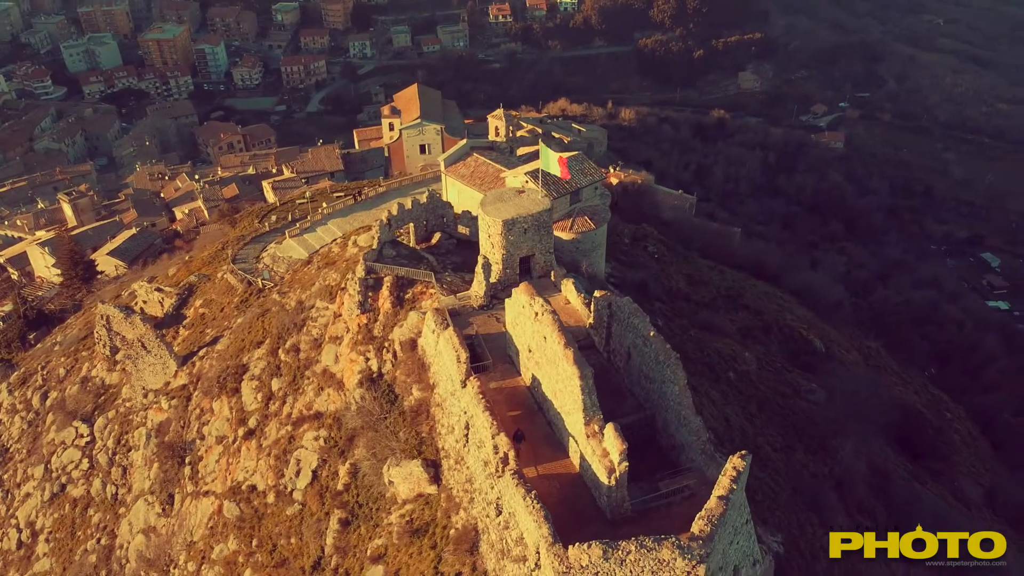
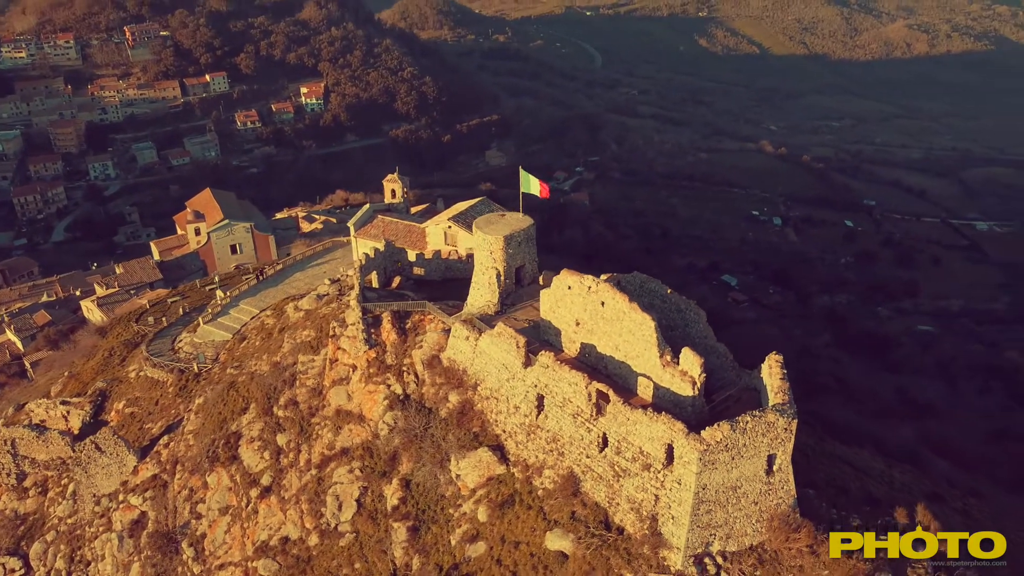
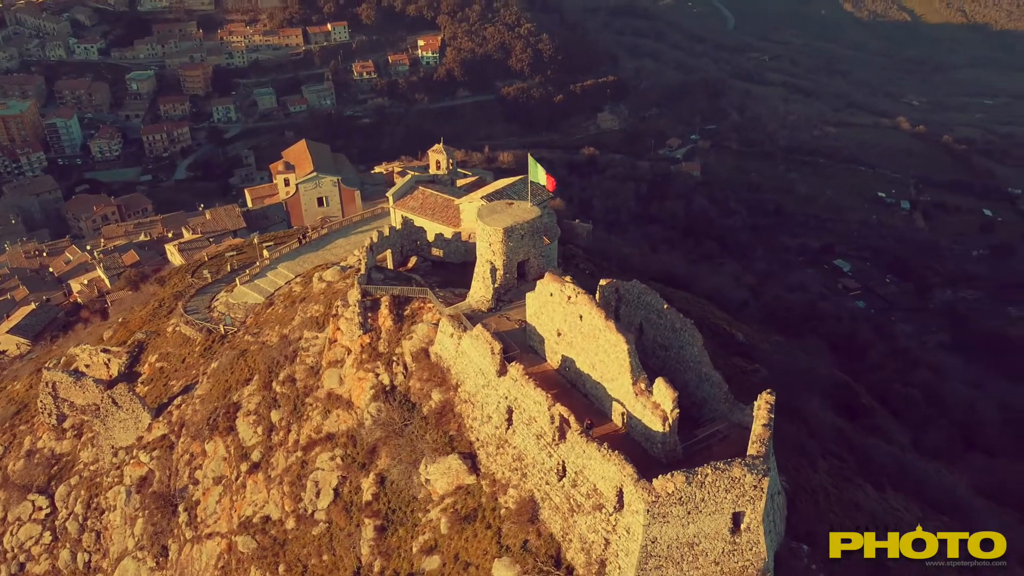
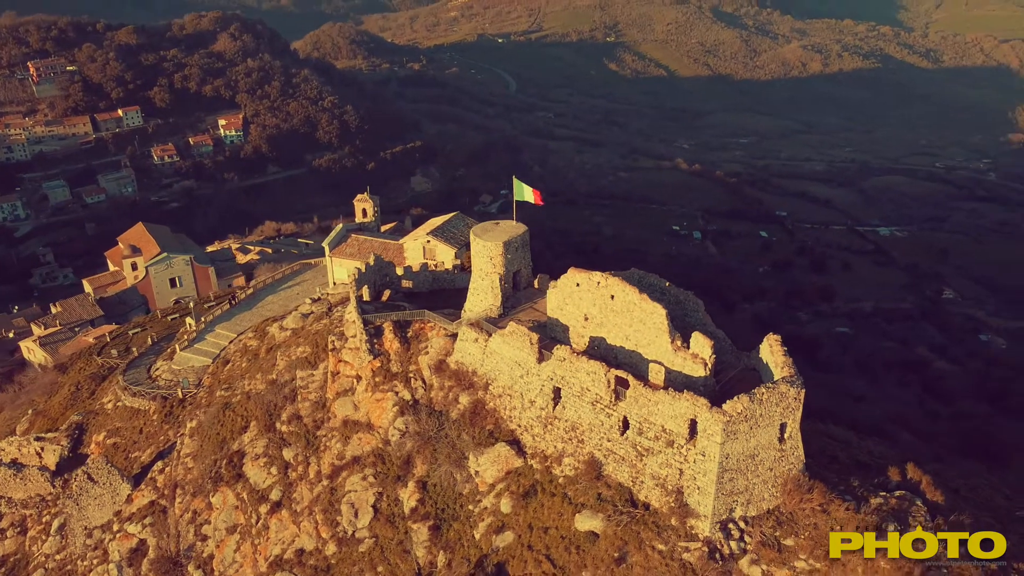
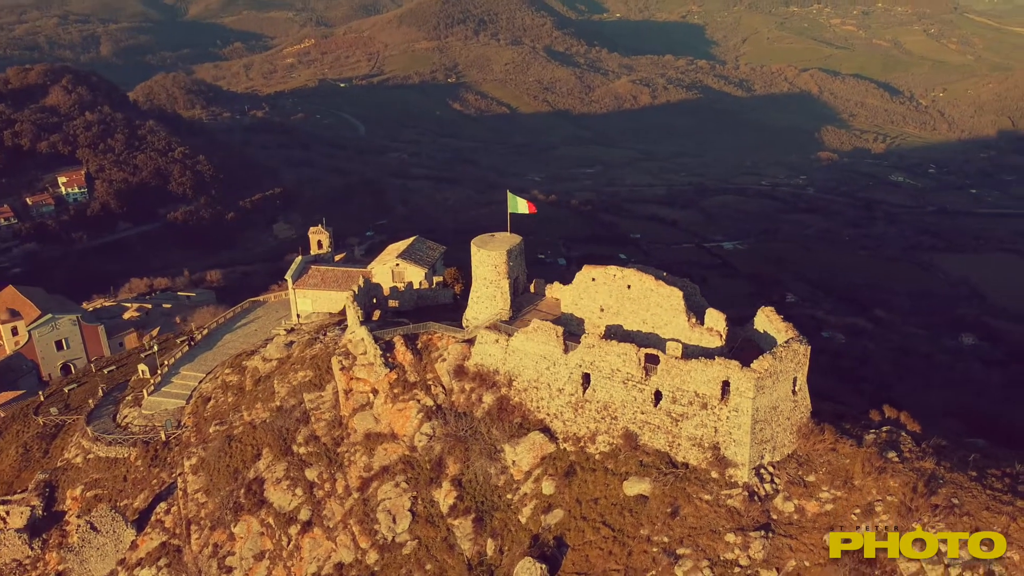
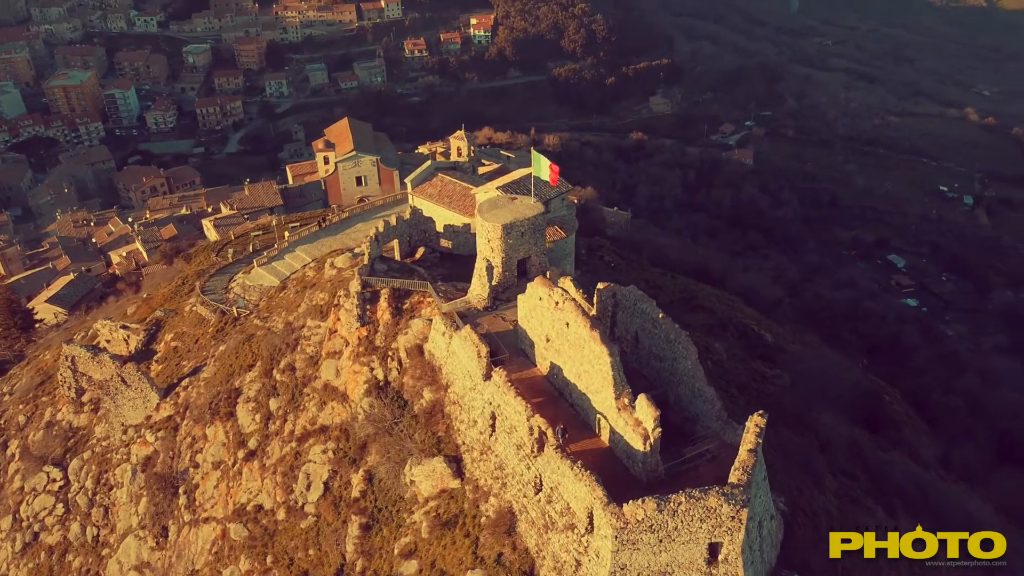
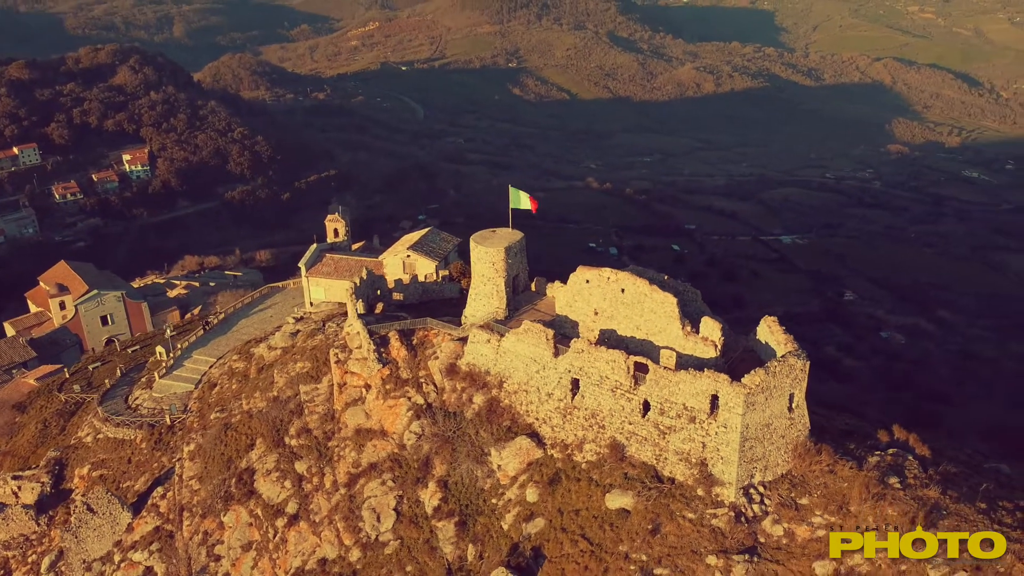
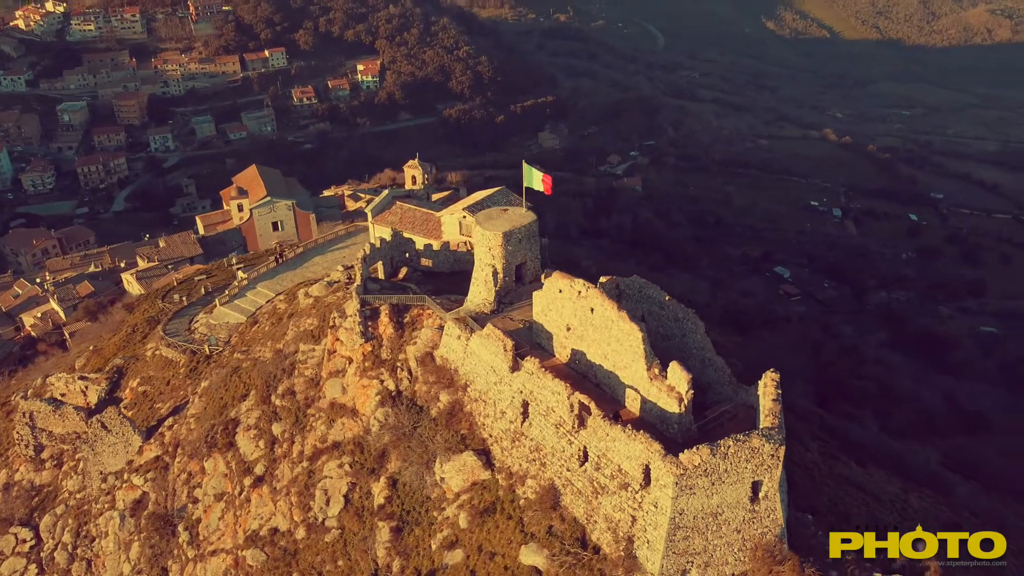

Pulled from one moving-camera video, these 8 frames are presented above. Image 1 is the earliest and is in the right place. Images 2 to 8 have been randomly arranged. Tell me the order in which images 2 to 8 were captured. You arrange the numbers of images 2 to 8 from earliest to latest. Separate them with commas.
6, 3, 8, 2, 4, 7, 5
